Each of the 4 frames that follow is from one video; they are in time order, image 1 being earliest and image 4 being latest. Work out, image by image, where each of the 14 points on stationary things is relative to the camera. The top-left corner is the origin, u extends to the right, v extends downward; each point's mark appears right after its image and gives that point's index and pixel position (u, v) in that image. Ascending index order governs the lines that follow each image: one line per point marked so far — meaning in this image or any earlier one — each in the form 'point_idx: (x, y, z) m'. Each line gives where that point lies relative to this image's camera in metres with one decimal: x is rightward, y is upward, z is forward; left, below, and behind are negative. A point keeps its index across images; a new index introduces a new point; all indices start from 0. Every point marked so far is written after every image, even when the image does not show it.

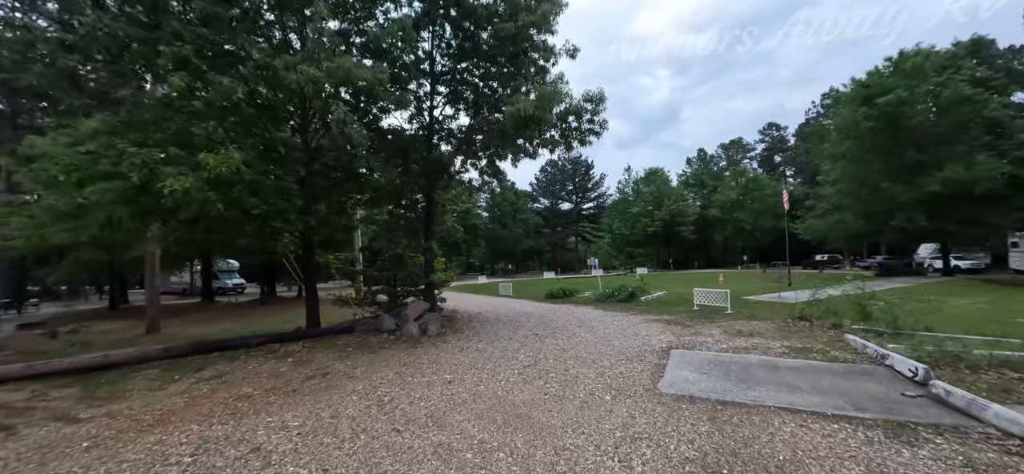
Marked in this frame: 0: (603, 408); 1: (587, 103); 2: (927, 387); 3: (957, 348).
0: (+1.0, -1.8, +4.4) m
1: (+1.8, +3.3, +10.1) m
2: (+4.7, -1.7, +4.6) m
3: (+6.5, -1.6, +6.0) m
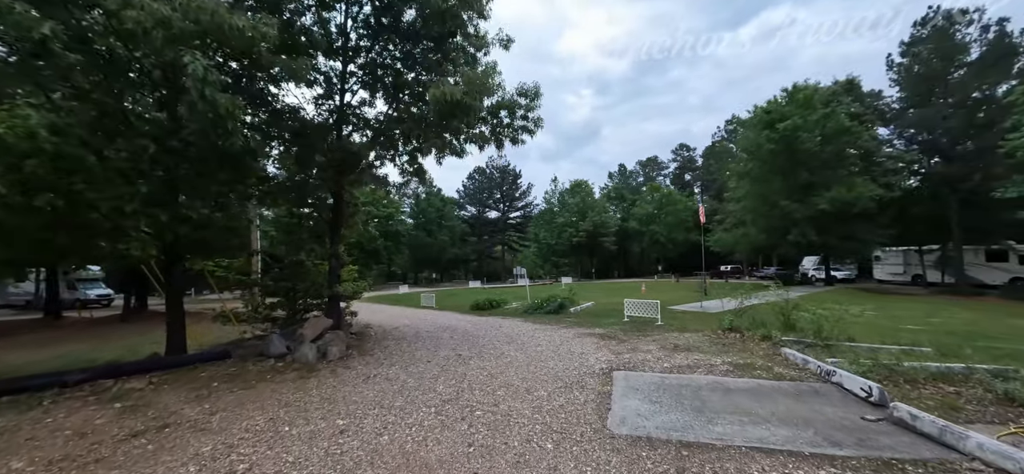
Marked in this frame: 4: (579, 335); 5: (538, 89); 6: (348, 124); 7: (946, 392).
0: (+0.3, -1.8, +3.3) m
1: (+0.2, +3.1, +9.2) m
2: (+3.9, -1.8, +4.2) m
3: (+5.5, -1.8, +5.9) m
4: (+1.5, -2.3, +9.6) m
5: (+0.6, +3.3, +9.1) m
6: (-3.7, +2.6, +9.4) m
7: (+5.3, -1.9, +5.0) m
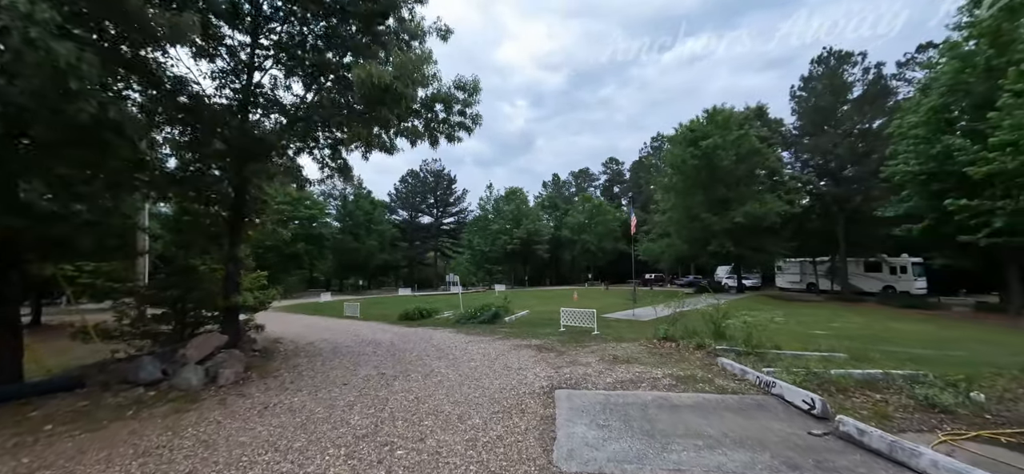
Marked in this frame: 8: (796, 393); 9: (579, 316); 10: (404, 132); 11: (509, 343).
0: (-0.2, -1.8, +2.7) m
1: (-1.1, +3.0, +8.5) m
2: (+3.2, -1.9, +4.1) m
3: (+4.5, -1.9, +6.1) m
4: (+0.1, -2.4, +9.1) m
5: (-0.7, +3.2, +8.5) m
6: (-5.0, +2.5, +8.1) m
7: (+4.5, -2.0, +5.1) m
8: (+3.3, -1.8, +4.8) m
9: (+1.9, -2.3, +11.9) m
10: (-2.2, +2.2, +8.6) m
11: (-0.1, -2.5, +9.8) m
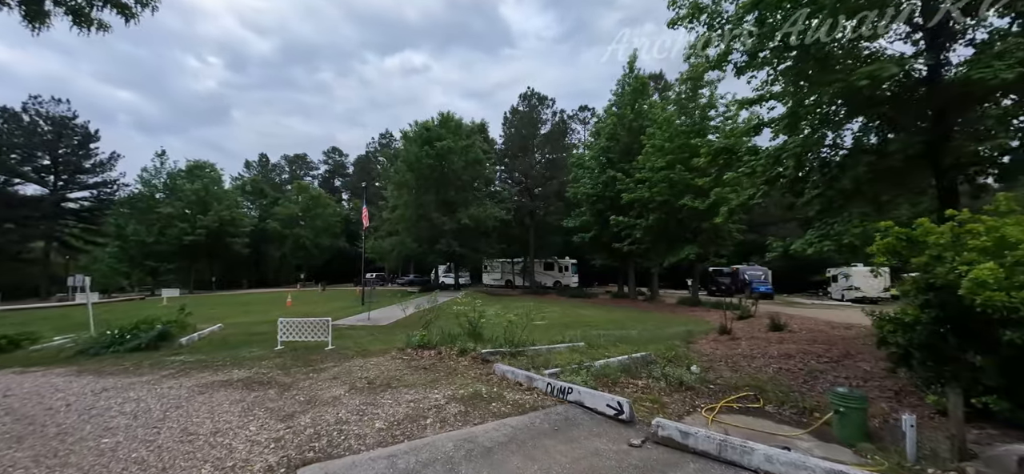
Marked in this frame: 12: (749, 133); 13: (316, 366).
0: (-0.5, -1.6, +0.5) m
1: (-4.6, +3.4, +4.7) m
2: (+1.3, -1.8, +3.8) m
3: (+1.1, -1.9, +6.1) m
4: (-4.3, -2.1, +5.7) m
5: (-4.3, +3.5, +4.9) m
6: (-7.4, +3.1, +1.9) m
7: (+1.7, -2.0, +5.3) m
8: (+0.9, -1.7, +4.4) m
9: (-4.5, -2.0, +9.2) m
10: (-5.6, +2.6, +4.1) m
11: (-4.8, -2.2, +6.3) m
12: (+5.1, +2.2, +8.9) m
13: (-3.3, -2.2, +6.9) m
